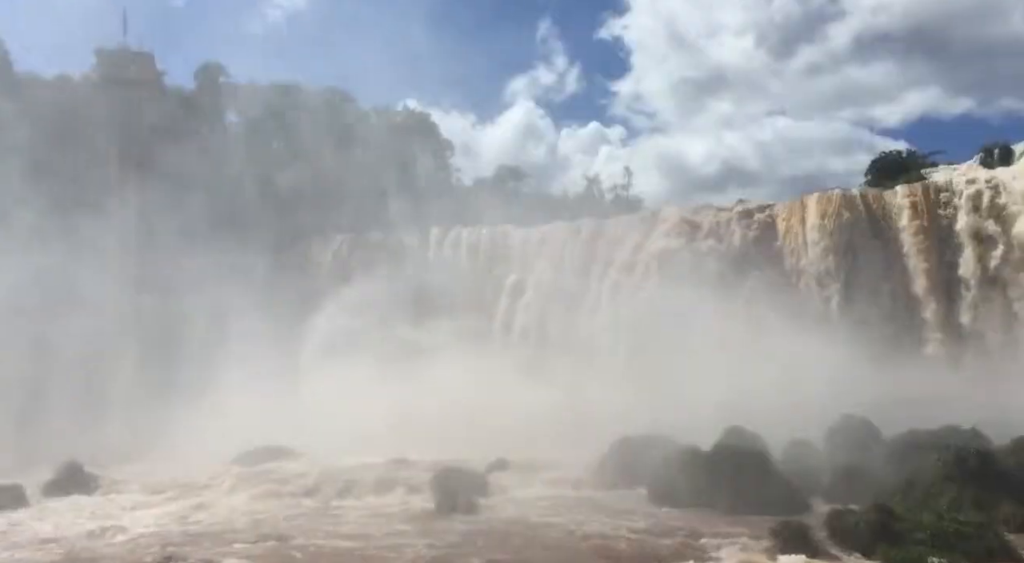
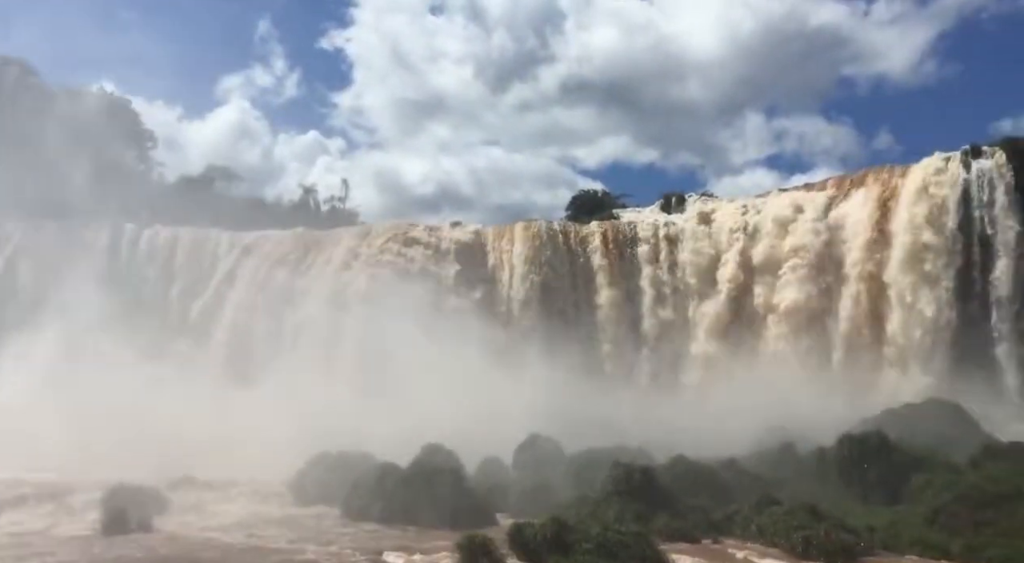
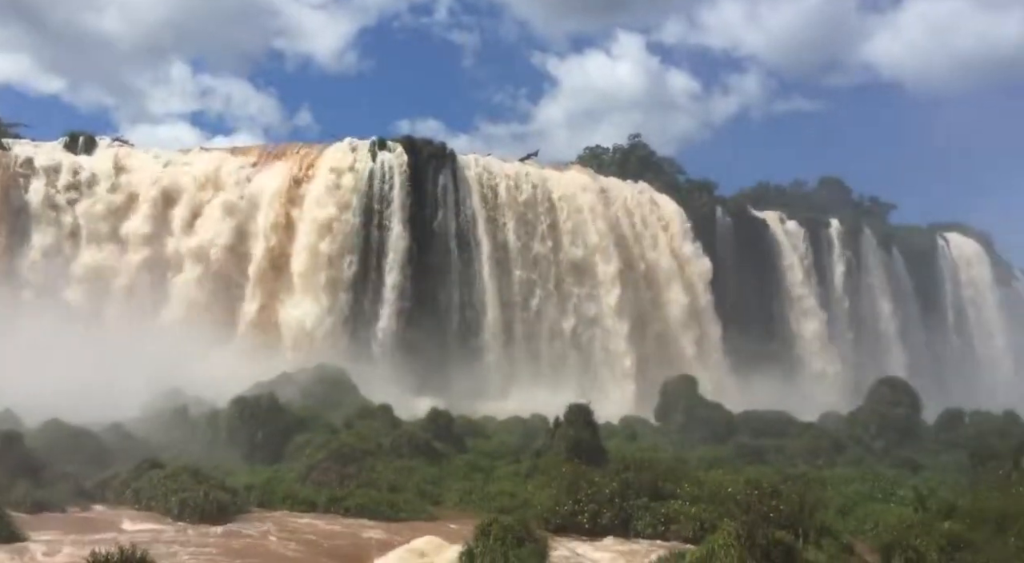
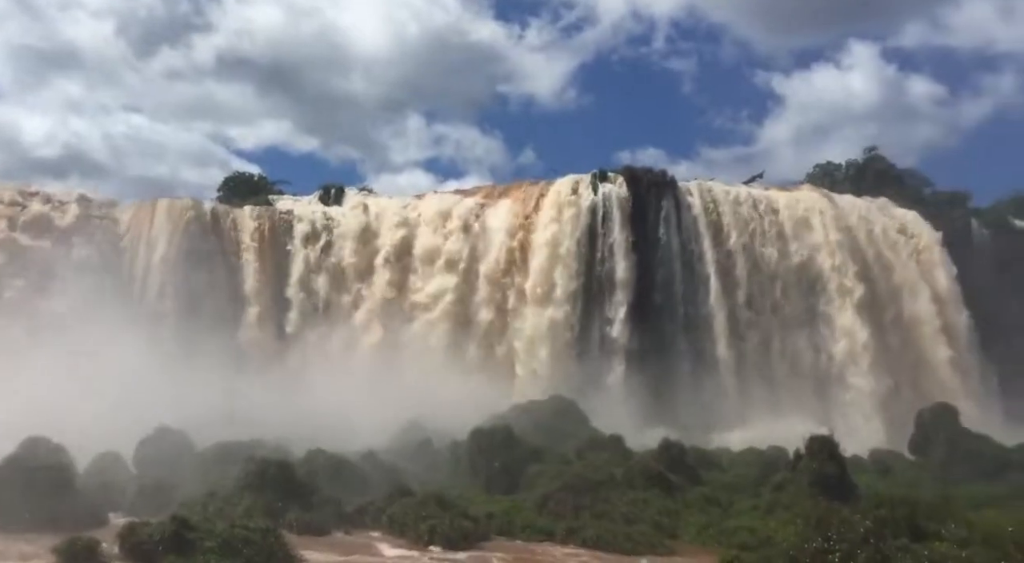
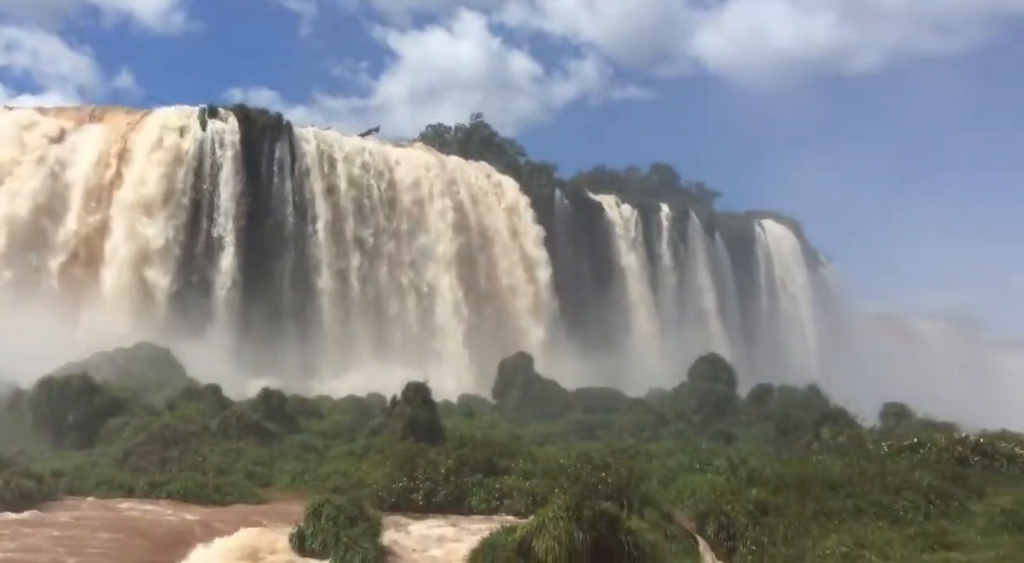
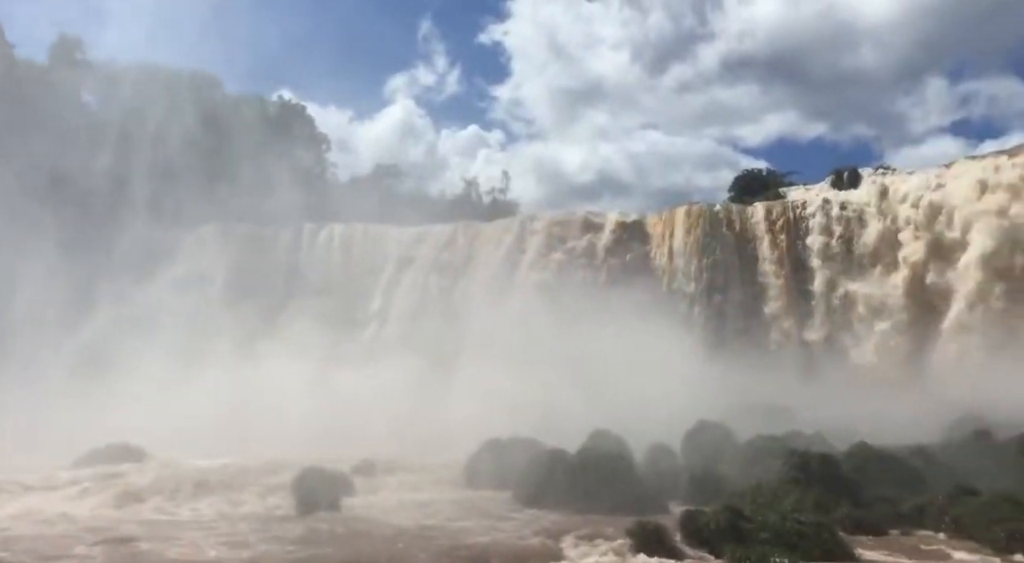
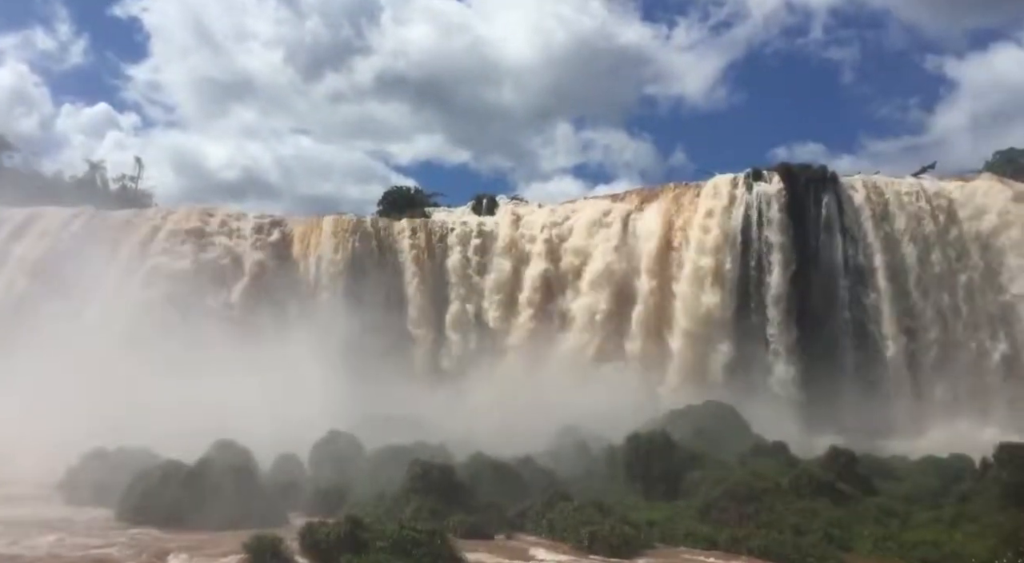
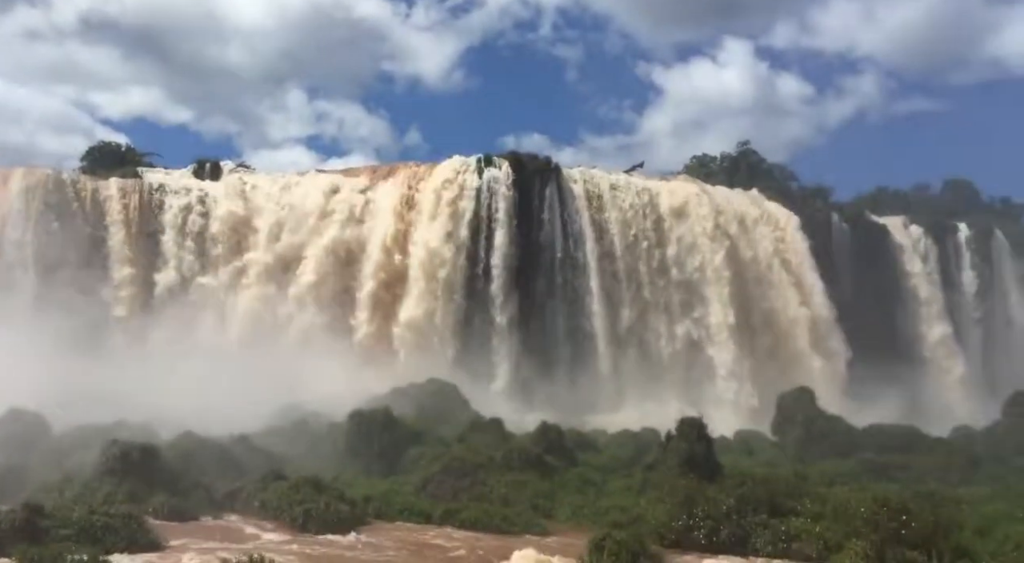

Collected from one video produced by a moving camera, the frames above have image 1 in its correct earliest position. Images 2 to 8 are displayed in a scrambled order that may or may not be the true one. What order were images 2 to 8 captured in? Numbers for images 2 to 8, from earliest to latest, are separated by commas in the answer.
6, 2, 7, 4, 8, 3, 5
